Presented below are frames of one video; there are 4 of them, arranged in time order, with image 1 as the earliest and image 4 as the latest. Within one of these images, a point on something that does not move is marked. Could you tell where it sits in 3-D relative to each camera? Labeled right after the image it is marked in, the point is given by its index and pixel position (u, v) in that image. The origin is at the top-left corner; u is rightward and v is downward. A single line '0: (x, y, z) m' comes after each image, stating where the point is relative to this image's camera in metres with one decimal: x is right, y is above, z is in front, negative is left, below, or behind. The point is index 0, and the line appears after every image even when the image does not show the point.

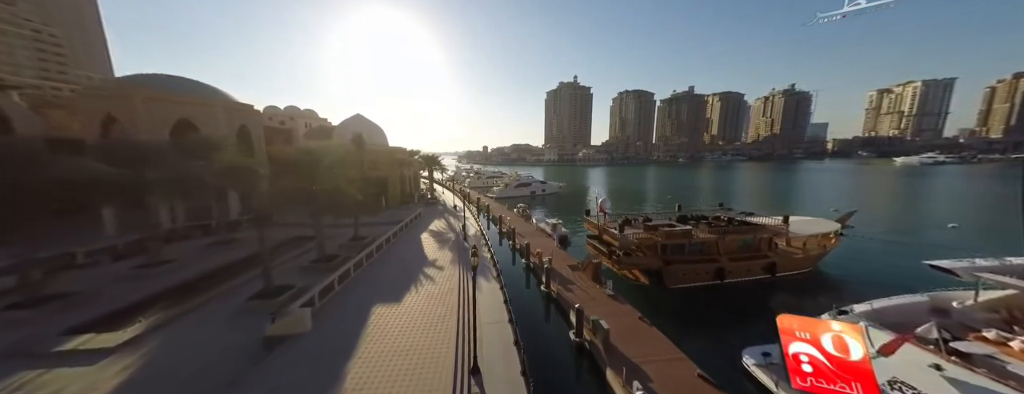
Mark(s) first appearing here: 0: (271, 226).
0: (-15.2, -2.0, +17.7) m
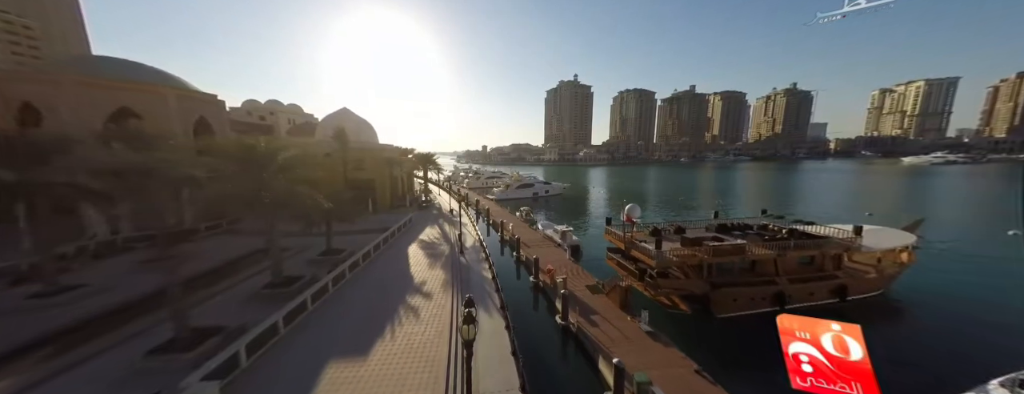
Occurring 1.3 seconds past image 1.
0: (-15.2, -2.1, +16.6) m
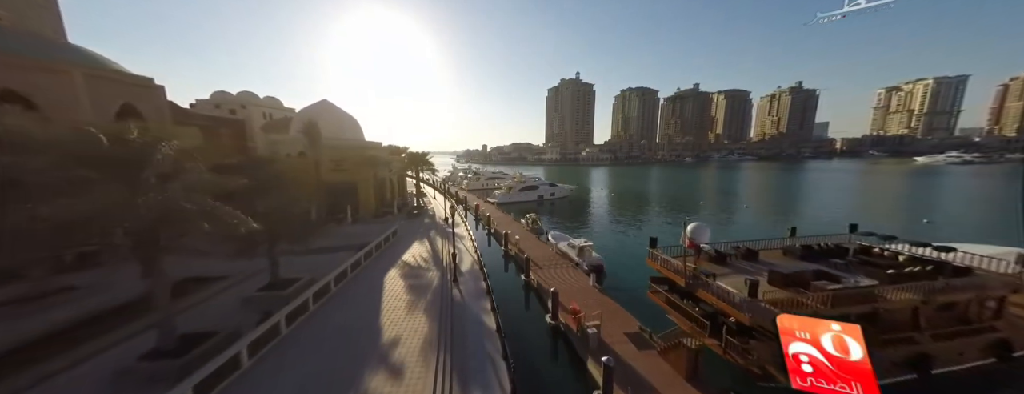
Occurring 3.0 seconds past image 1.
0: (-15.0, -2.3, +15.2) m
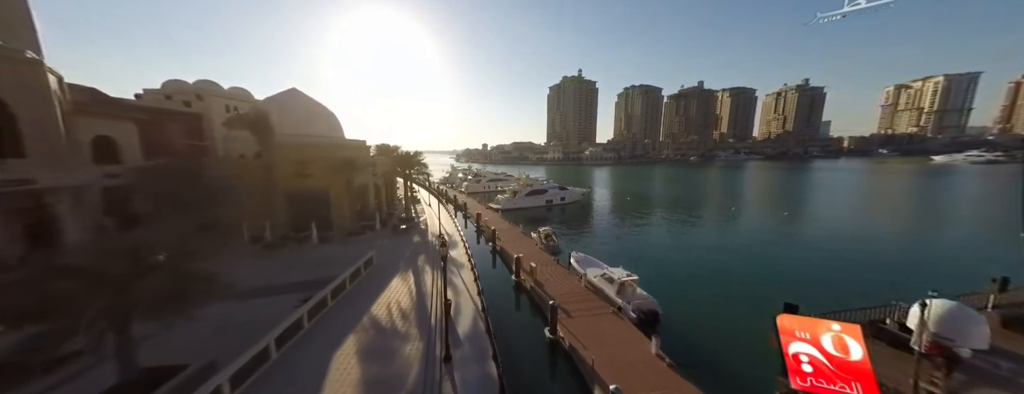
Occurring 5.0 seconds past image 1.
0: (-14.8, -2.5, +13.5) m
